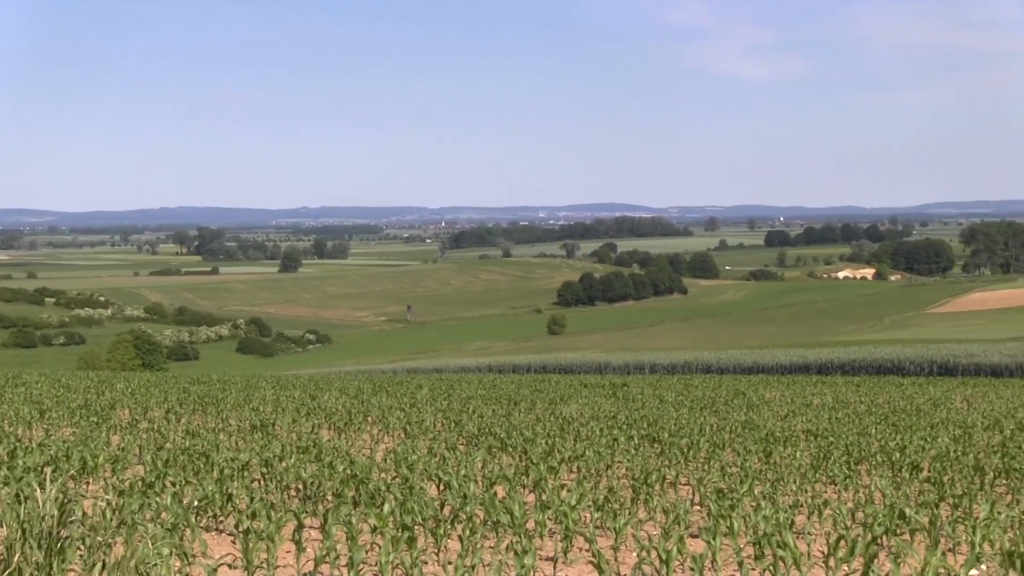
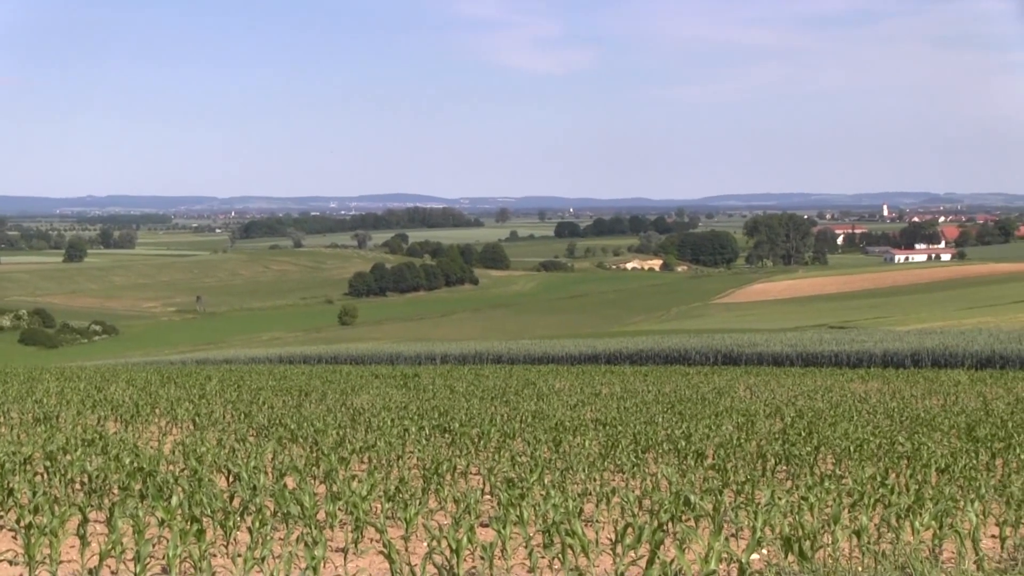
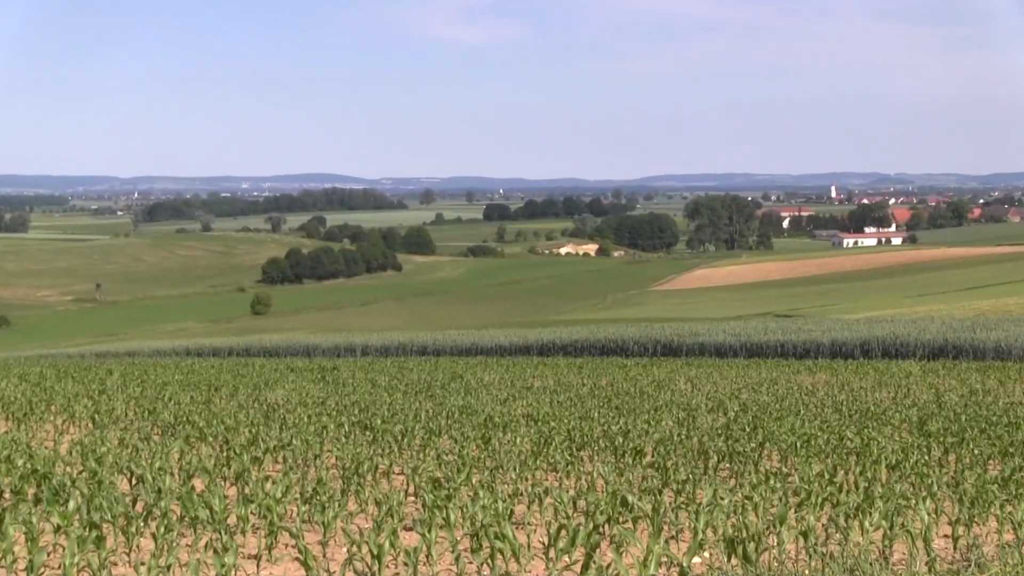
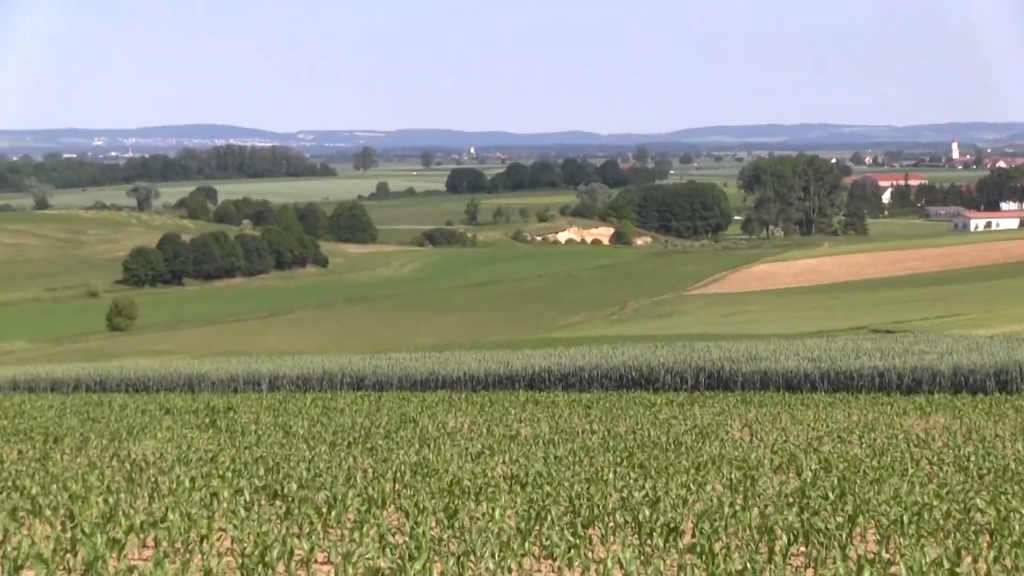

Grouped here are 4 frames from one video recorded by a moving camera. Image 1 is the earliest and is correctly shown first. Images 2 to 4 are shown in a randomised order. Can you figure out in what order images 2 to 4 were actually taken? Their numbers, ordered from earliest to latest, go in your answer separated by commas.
2, 3, 4
